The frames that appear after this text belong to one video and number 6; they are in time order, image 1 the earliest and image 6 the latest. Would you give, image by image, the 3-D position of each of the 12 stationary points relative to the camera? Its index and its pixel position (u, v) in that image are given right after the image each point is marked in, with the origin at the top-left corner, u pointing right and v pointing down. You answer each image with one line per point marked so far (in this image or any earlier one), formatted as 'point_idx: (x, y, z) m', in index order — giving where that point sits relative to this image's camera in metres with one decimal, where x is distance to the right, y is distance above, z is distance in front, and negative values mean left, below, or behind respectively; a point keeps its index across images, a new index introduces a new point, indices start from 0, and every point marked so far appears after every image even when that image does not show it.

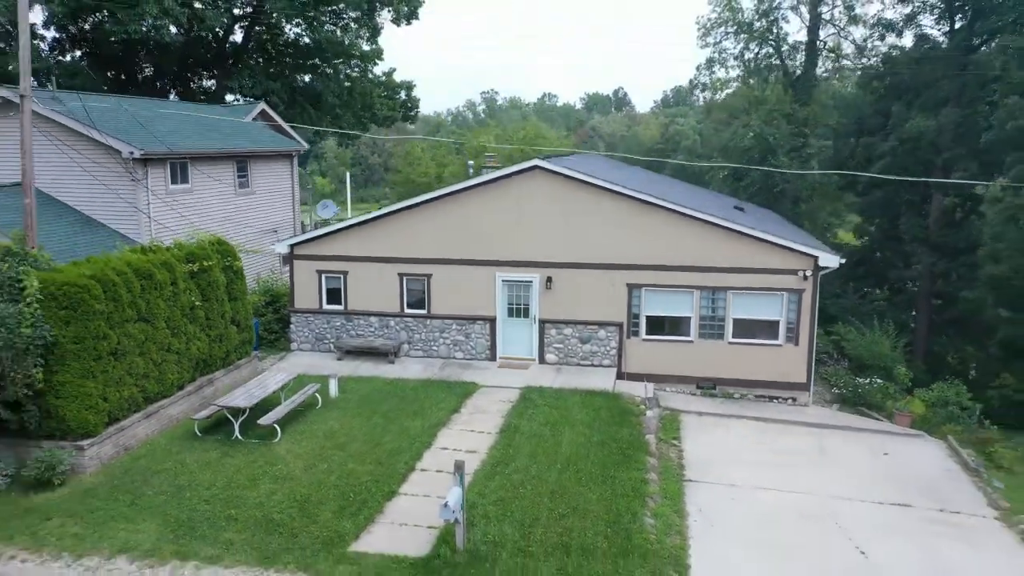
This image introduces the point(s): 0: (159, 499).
0: (-3.3, -2.0, +8.0) m
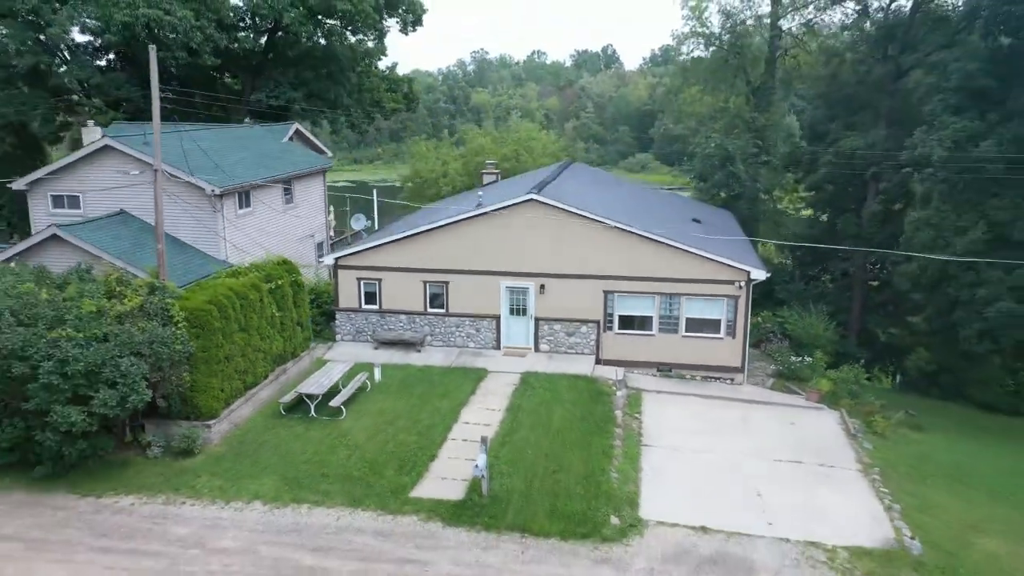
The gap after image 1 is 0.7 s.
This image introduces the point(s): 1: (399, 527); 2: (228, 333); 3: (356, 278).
0: (-3.2, -2.3, +11.3) m
1: (-1.3, -2.7, +9.7) m
2: (-4.1, -0.6, +12.1) m
3: (-3.0, +0.2, +16.1) m
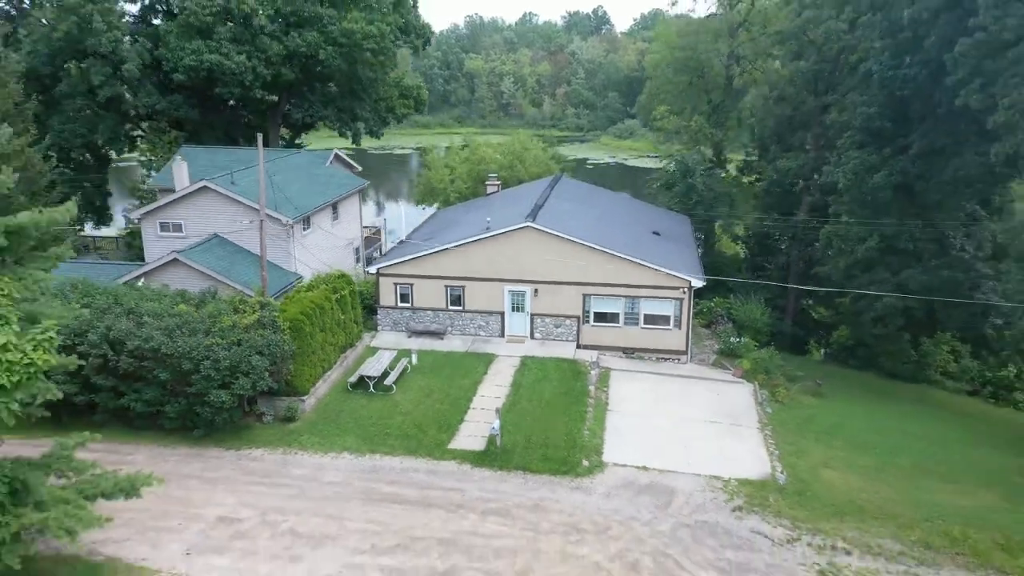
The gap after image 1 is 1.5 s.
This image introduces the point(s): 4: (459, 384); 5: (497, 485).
0: (-3.2, -2.6, +16.3) m
1: (-1.2, -3.1, +14.7) m
2: (-4.0, -0.9, +16.9) m
3: (-2.9, +0.1, +20.9) m
4: (-1.2, -2.1, +18.0) m
5: (-0.2, -3.3, +14.1) m
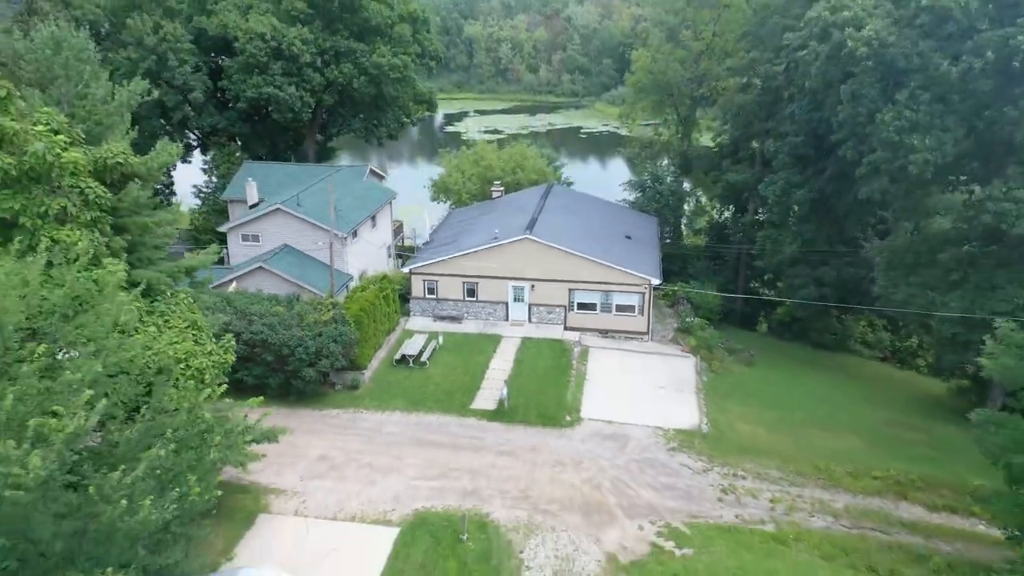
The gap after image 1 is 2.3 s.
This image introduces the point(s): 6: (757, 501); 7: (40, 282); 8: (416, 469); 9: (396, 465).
0: (-3.1, -2.7, +22.4) m
1: (-1.1, -3.3, +20.9) m
2: (-3.9, -1.0, +23.0) m
3: (-2.9, +0.3, +26.8) m
4: (-1.1, -2.1, +24.1) m
5: (-0.1, -3.5, +20.3) m
6: (+5.3, -4.6, +18.2) m
7: (-6.3, +0.1, +11.3) m
8: (-2.2, -4.0, +18.8) m
9: (-2.6, -4.0, +18.9) m
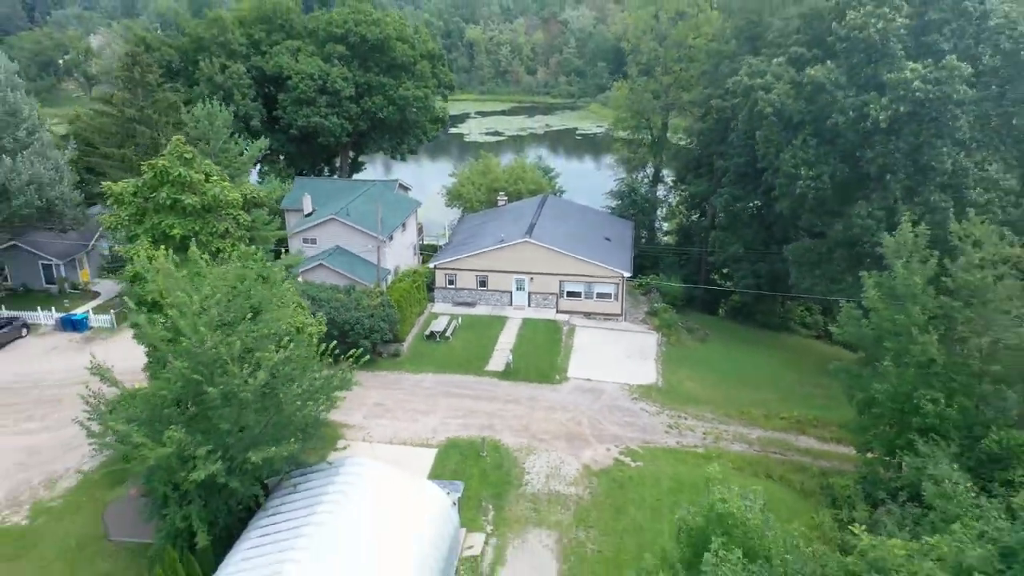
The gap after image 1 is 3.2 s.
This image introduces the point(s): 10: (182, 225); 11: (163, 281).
0: (-2.9, -2.4, +29.5) m
1: (-1.0, -3.0, +28.0) m
2: (-3.8, -0.7, +30.0) m
3: (-2.8, +0.6, +33.9) m
4: (-0.9, -1.8, +31.2) m
5: (0.0, -3.3, +27.4) m
6: (+5.5, -4.3, +25.4) m
7: (-6.1, +0.3, +18.4) m
8: (-2.0, -3.8, +25.9) m
9: (-2.5, -3.7, +26.0) m
10: (-7.8, +1.5, +20.2) m
11: (-7.2, +0.2, +17.8) m
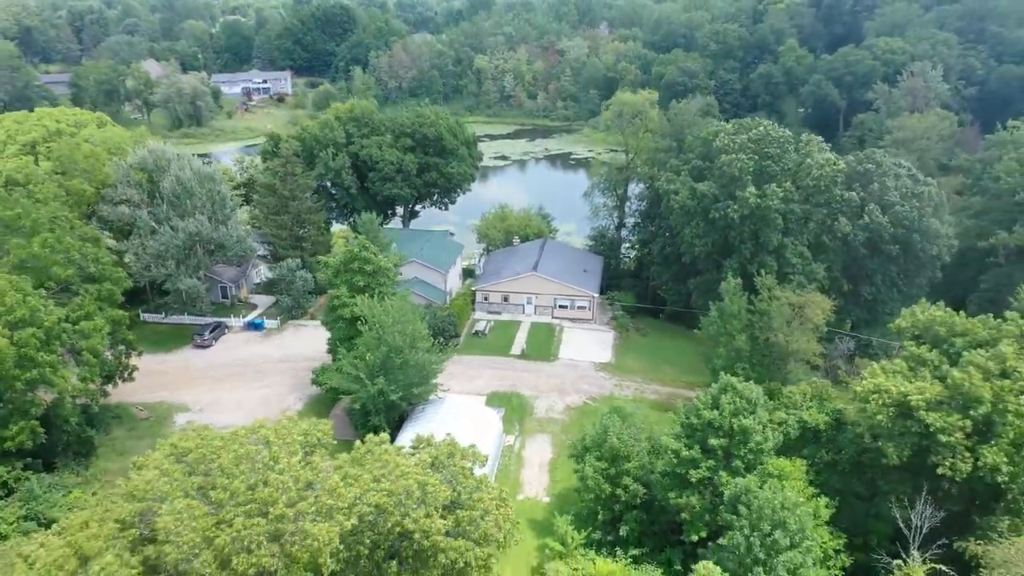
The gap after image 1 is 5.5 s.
0: (-2.2, -3.4, +49.1) m
1: (-0.2, -4.0, +47.6) m
2: (-3.0, -1.7, +49.7) m
3: (-2.0, -0.3, +53.5) m
4: (-0.2, -2.7, +50.8) m
5: (+0.8, -4.3, +47.1) m
6: (+6.3, -5.4, +45.0) m
7: (-5.3, -0.8, +38.0) m
8: (-1.2, -4.8, +45.6) m
9: (-1.7, -4.8, +45.7) m
10: (-7.0, +0.4, +39.7) m
11: (-6.4, -0.9, +37.4) m
